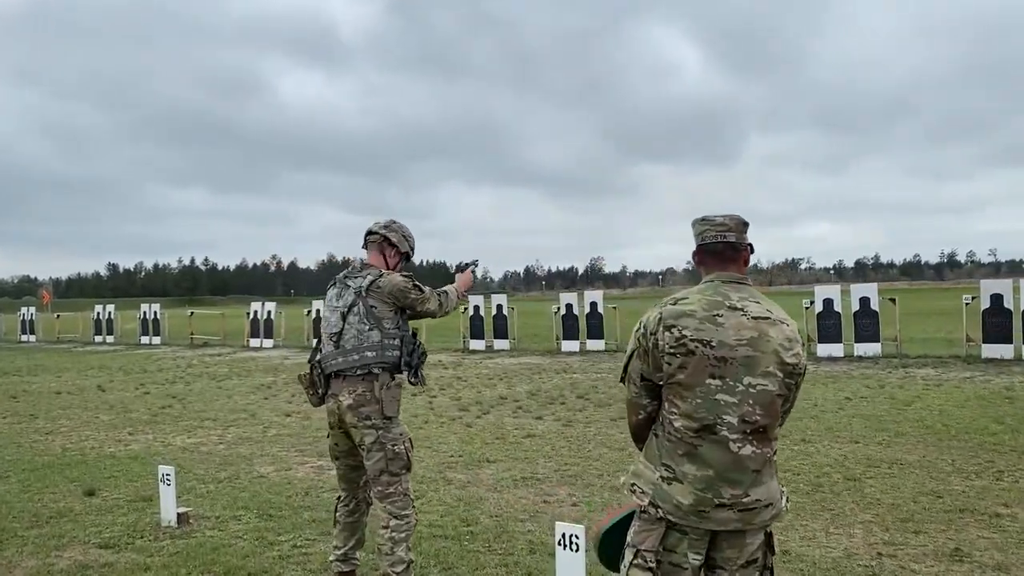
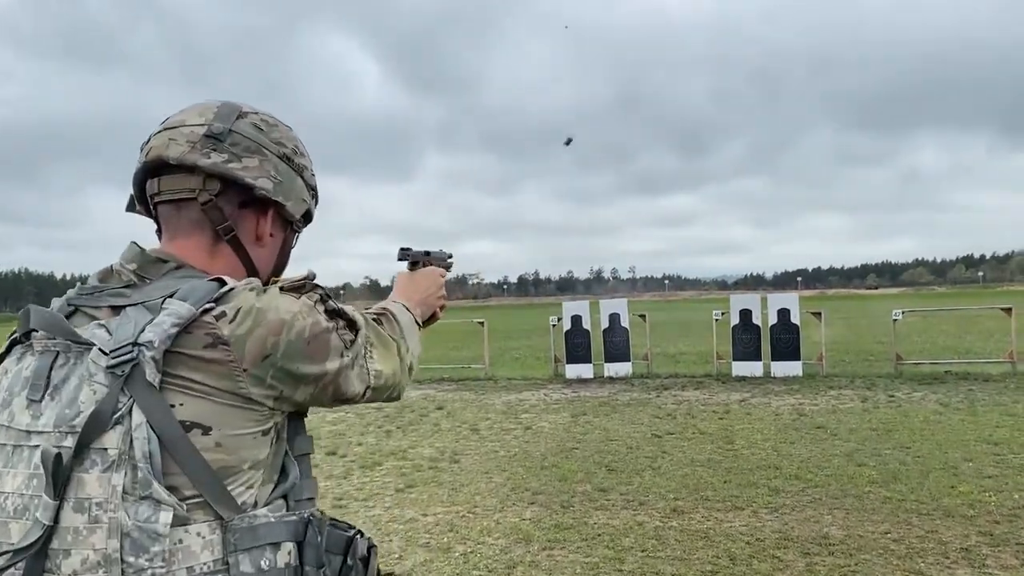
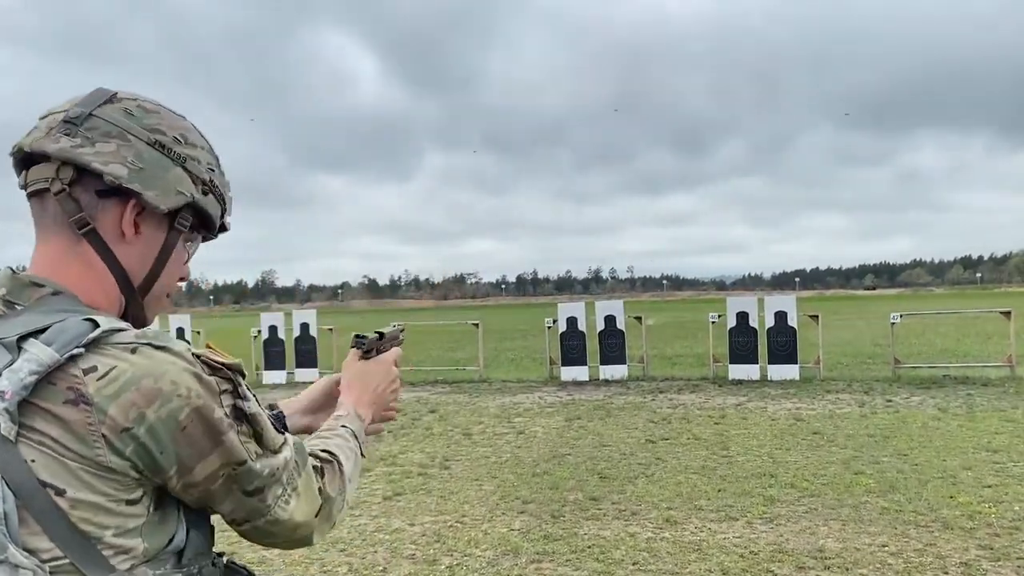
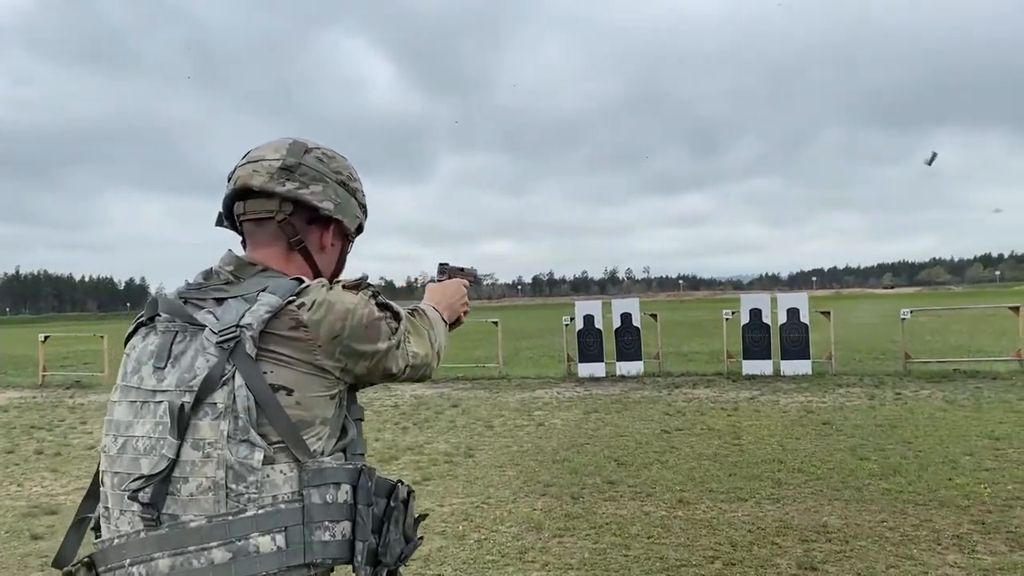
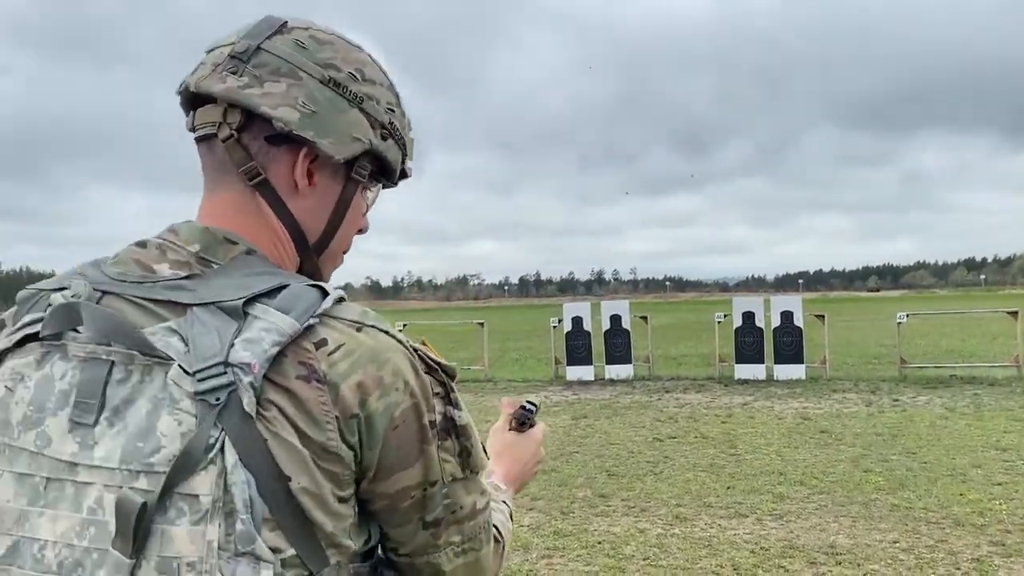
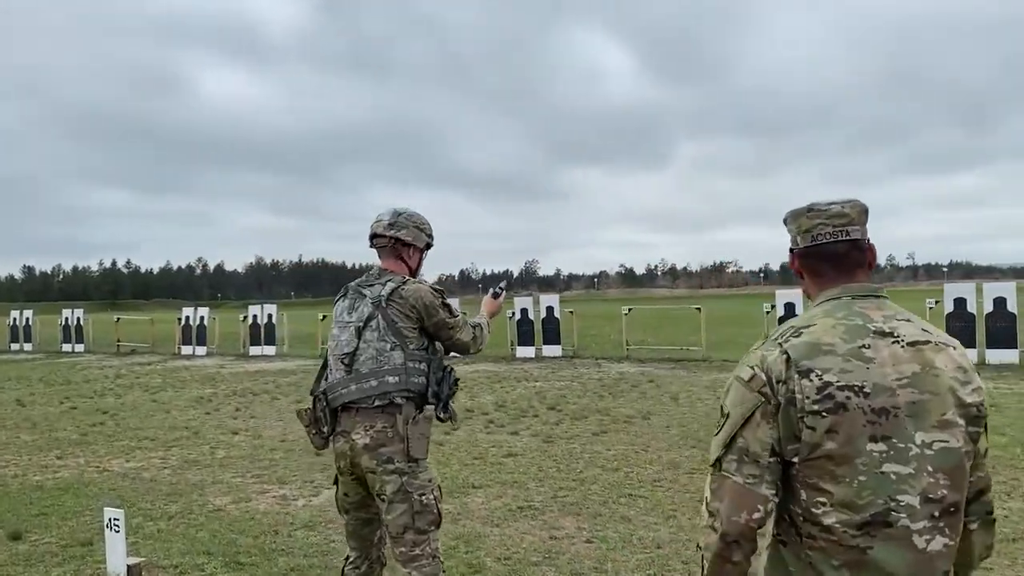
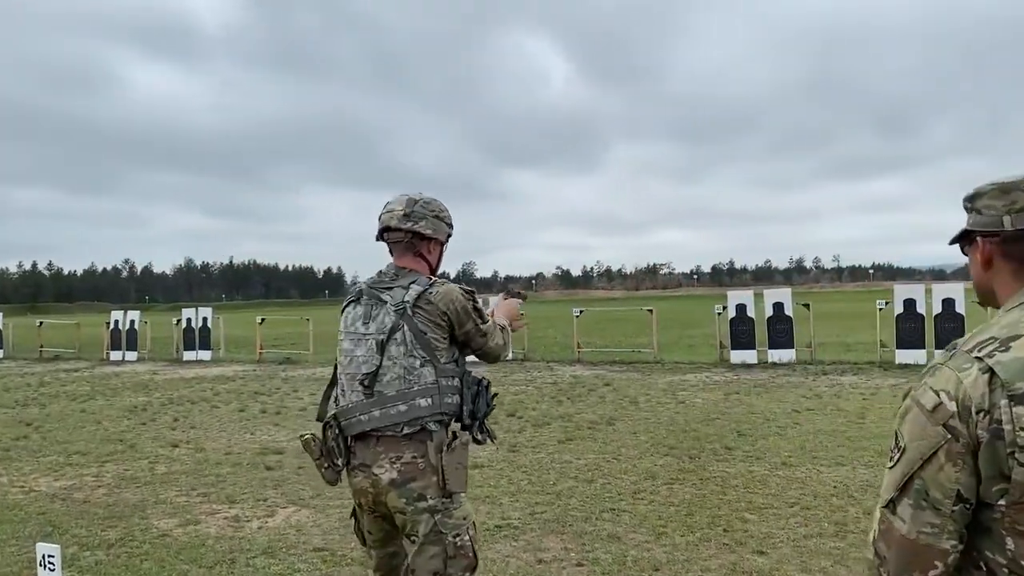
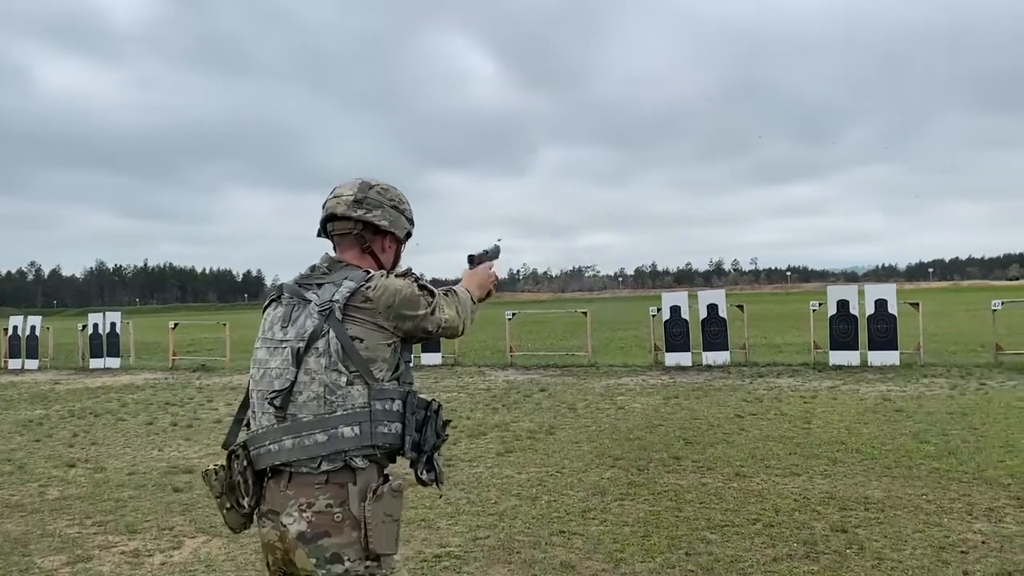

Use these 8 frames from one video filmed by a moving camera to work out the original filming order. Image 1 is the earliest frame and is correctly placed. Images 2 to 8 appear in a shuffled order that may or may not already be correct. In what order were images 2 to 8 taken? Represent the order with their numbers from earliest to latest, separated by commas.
6, 7, 8, 4, 2, 3, 5
